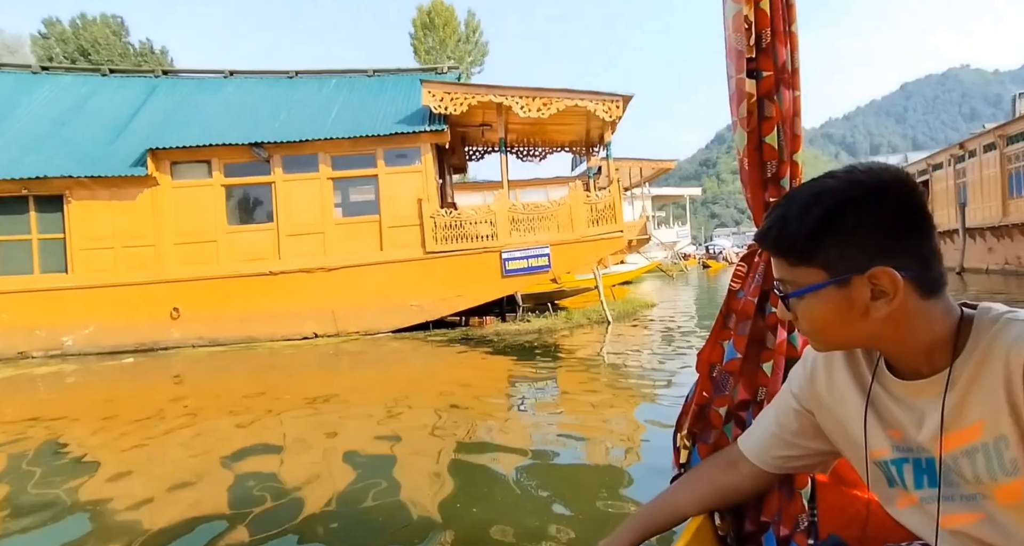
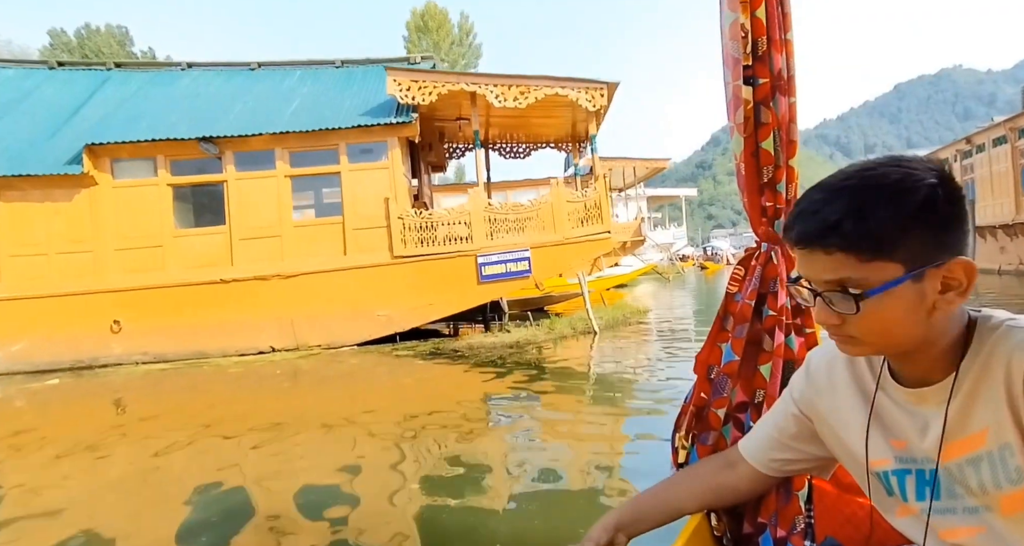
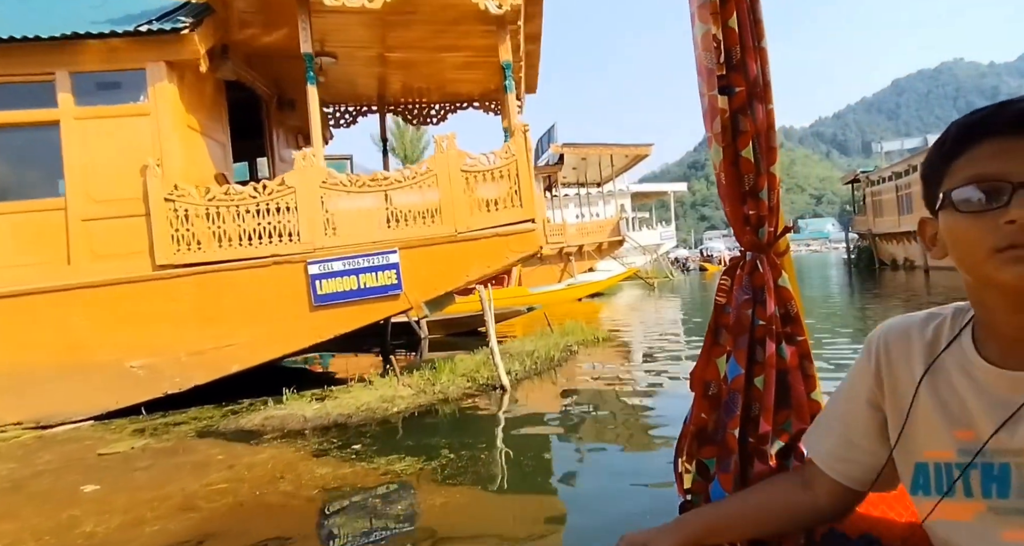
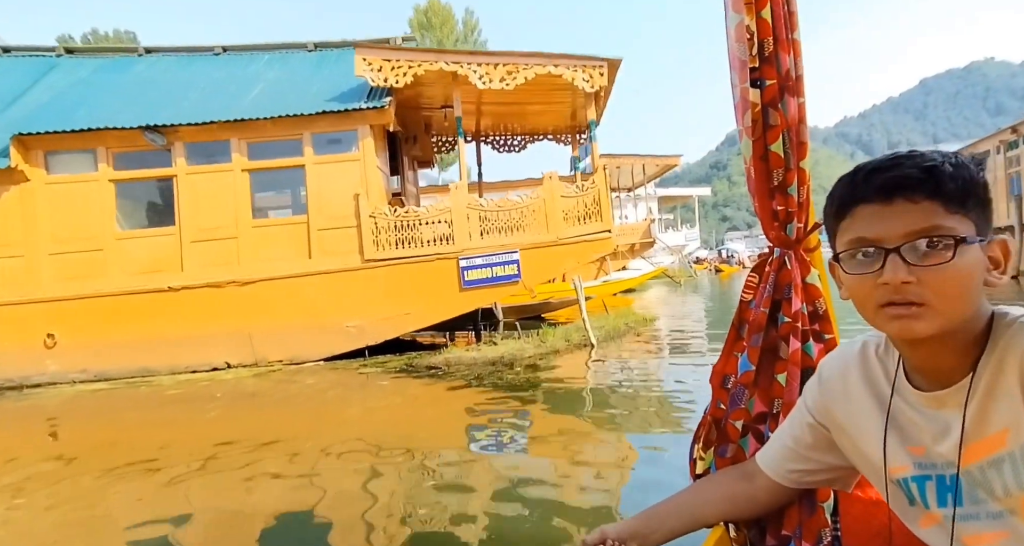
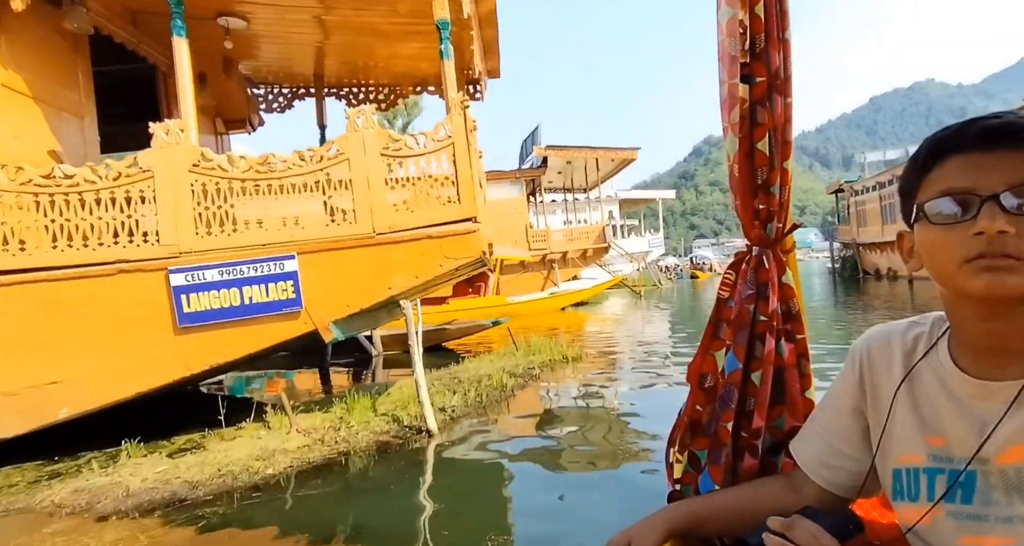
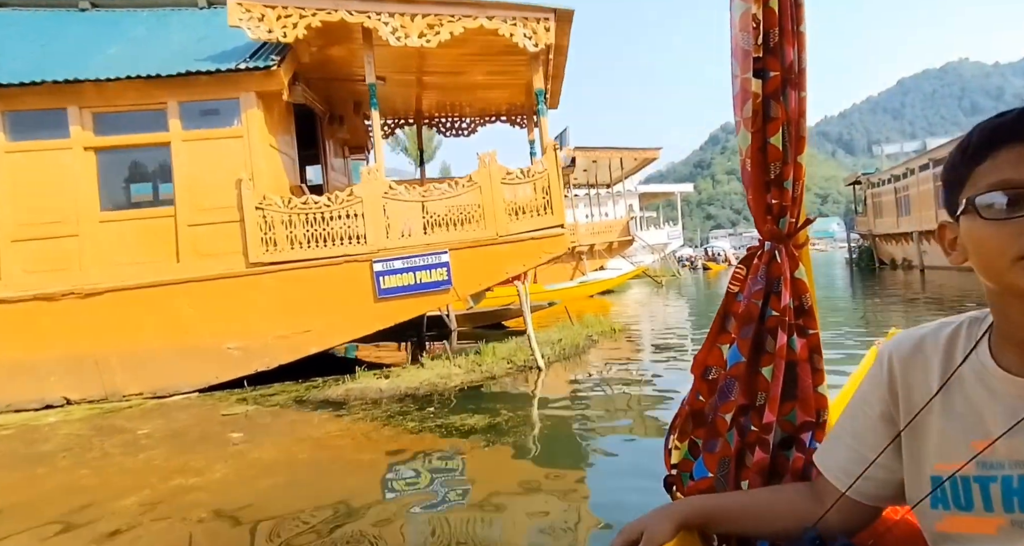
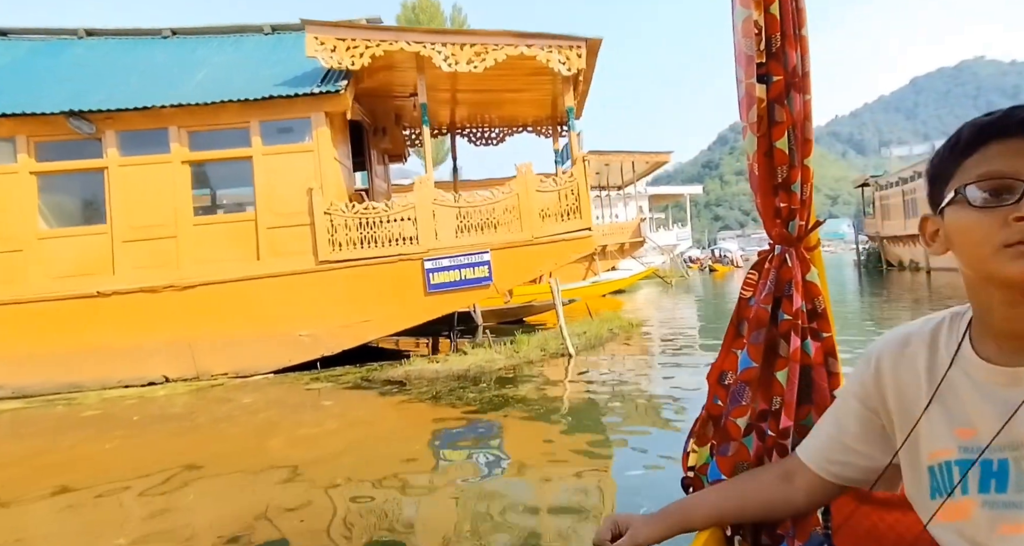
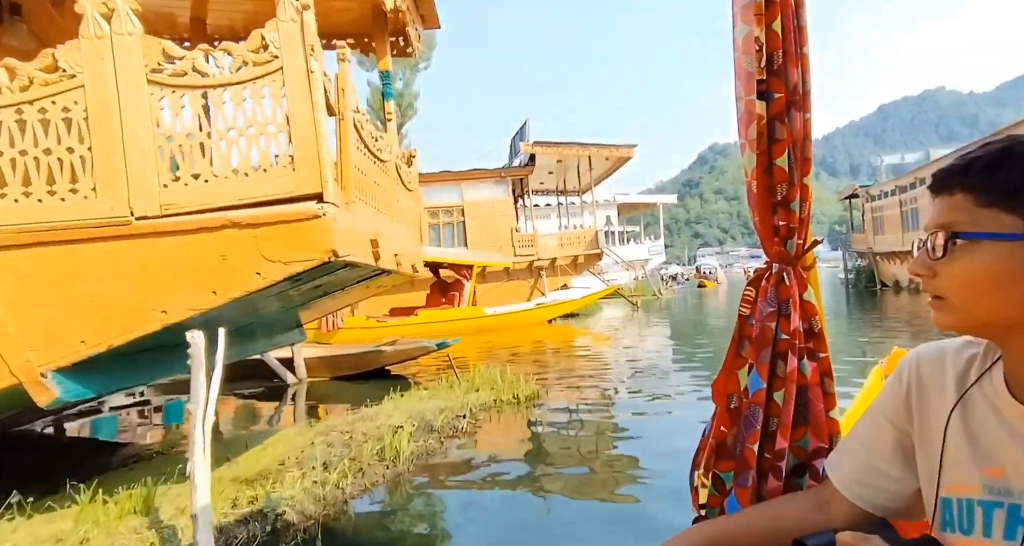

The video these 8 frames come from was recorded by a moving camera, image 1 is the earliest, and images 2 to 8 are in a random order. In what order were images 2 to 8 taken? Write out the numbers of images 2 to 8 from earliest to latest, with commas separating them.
2, 4, 7, 6, 3, 5, 8
